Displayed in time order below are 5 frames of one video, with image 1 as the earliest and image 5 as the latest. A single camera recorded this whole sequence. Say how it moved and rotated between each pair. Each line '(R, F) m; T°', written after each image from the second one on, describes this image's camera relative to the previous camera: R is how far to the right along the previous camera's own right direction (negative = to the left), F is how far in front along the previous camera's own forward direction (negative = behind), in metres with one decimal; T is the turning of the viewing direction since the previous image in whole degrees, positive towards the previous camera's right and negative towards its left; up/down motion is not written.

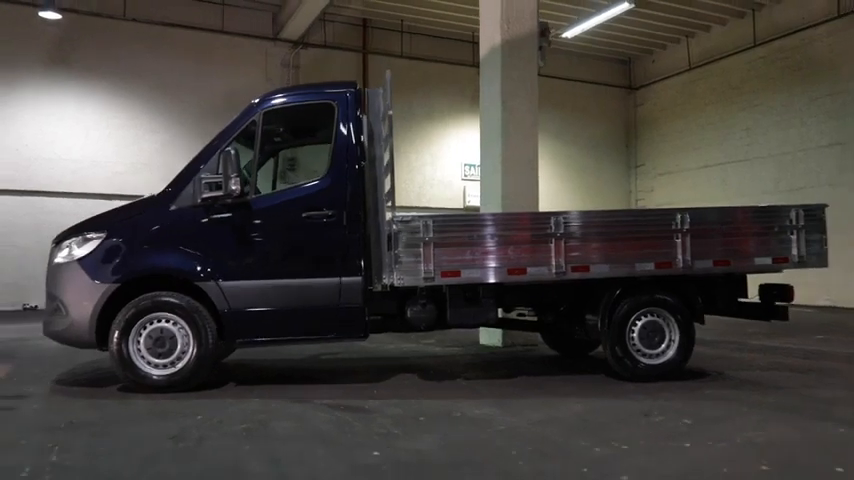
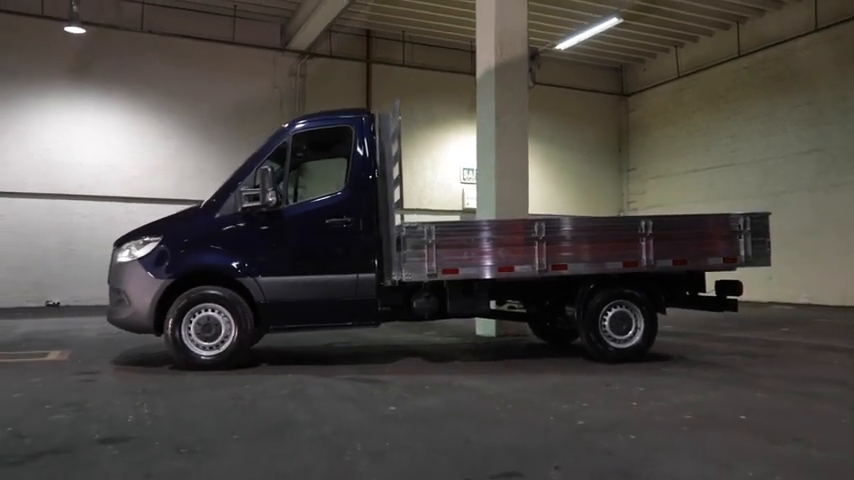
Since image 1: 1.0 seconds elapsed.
(0.0, -0.9) m; 0°
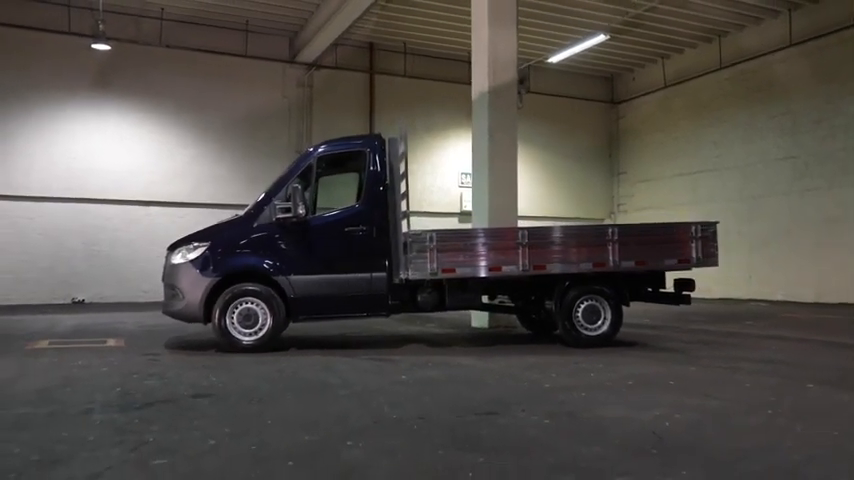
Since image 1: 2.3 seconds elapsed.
(0.0, -1.2) m; 0°
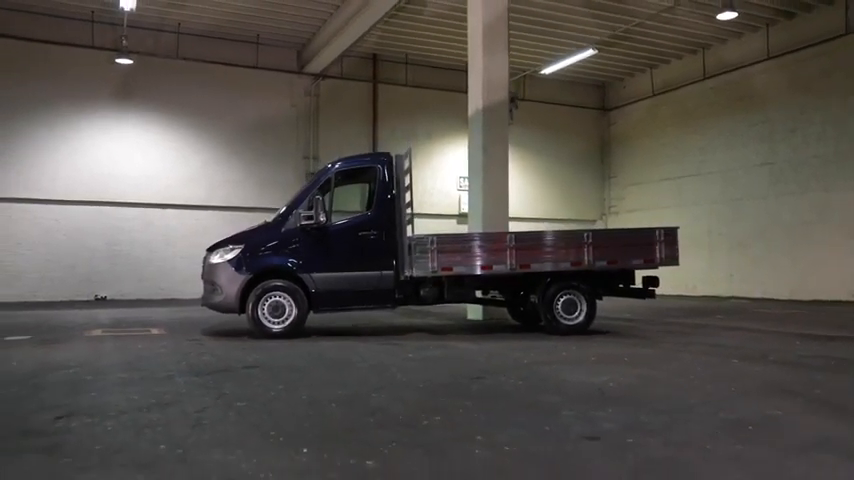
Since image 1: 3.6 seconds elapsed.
(0.0, -1.2) m; 0°
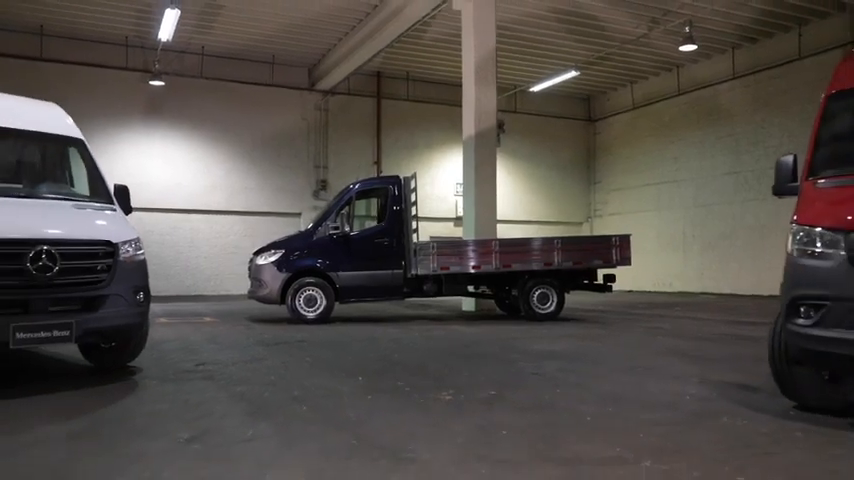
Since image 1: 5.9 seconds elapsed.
(-0.1, -2.1) m; 0°
